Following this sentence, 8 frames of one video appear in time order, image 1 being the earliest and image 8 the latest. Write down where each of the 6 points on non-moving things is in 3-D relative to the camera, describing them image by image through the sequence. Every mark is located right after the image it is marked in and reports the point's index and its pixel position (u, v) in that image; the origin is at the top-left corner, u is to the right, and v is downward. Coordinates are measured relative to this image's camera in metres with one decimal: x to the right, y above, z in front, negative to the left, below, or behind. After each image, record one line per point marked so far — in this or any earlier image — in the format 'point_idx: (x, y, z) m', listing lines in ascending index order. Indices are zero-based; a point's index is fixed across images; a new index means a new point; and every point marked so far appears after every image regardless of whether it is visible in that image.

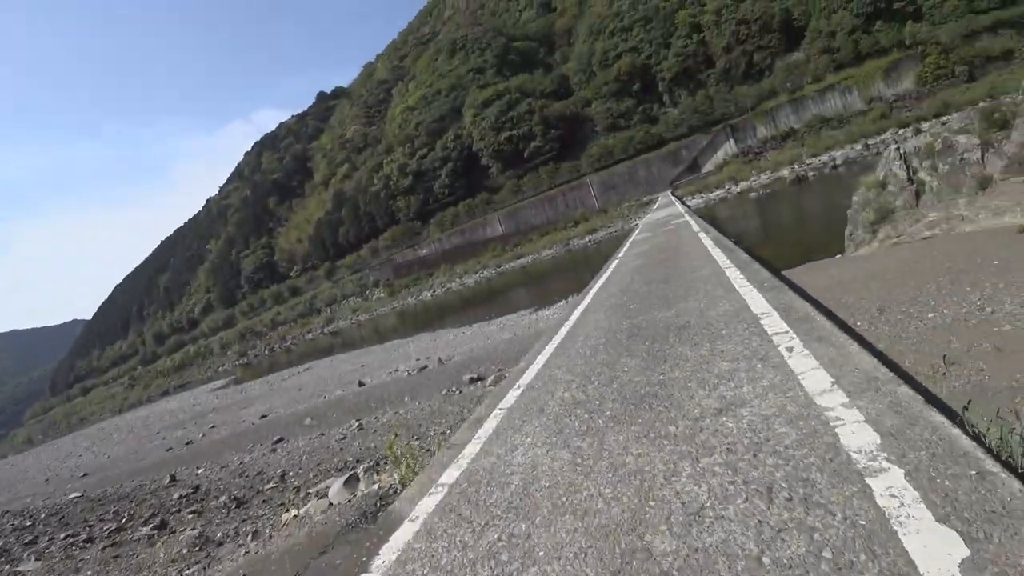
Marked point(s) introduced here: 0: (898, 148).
0: (+4.0, +1.5, +6.6) m
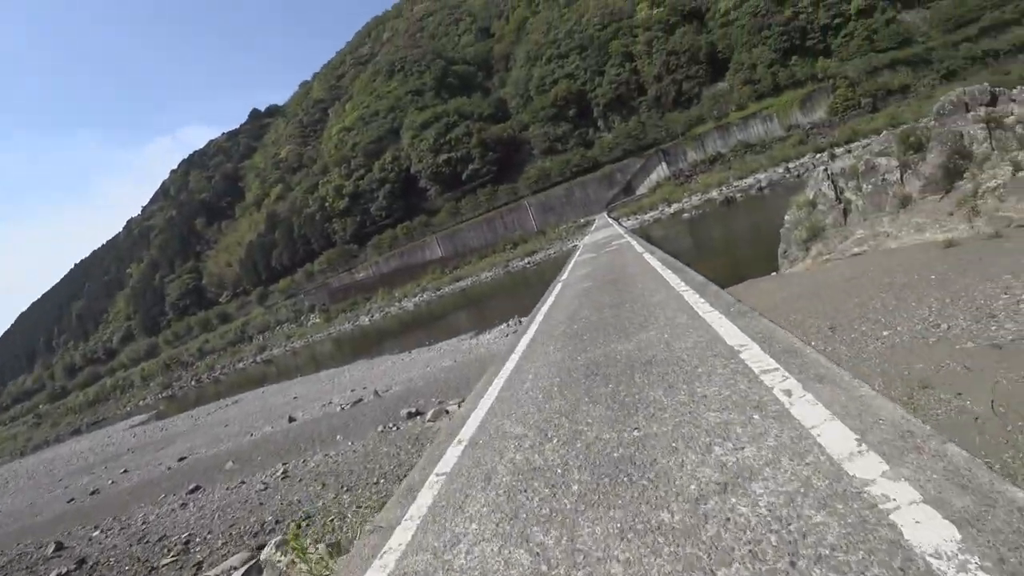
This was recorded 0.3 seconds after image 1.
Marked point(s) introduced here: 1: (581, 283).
0: (+3.4, +1.3, +6.9) m
1: (+1.0, 0.0, +8.7) m
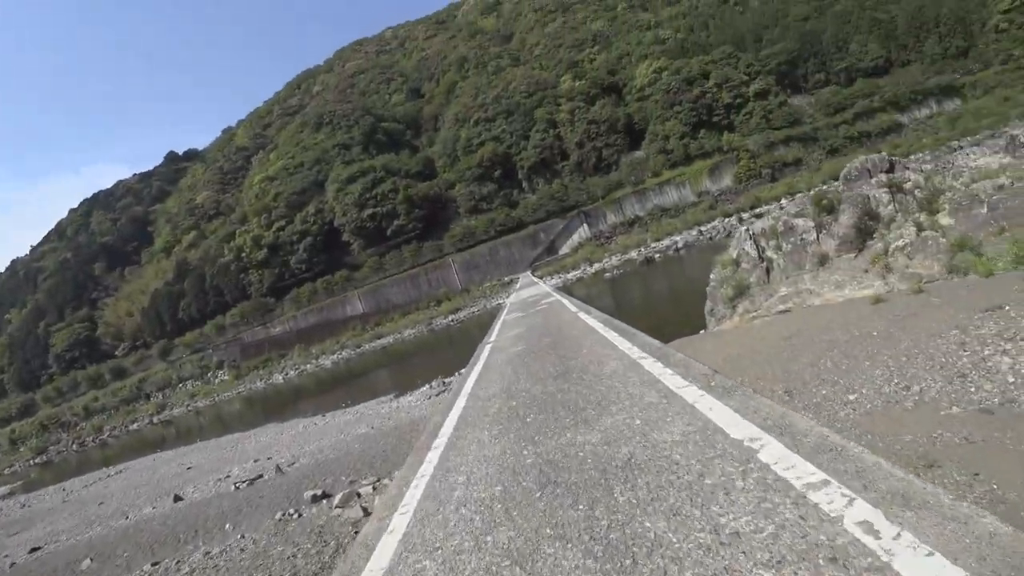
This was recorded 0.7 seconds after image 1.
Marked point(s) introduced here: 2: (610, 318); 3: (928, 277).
0: (+2.6, +0.6, +7.0) m
1: (0.0, -0.8, +8.4) m
2: (+1.2, -0.5, +7.9) m
3: (+2.9, +0.1, +4.5) m
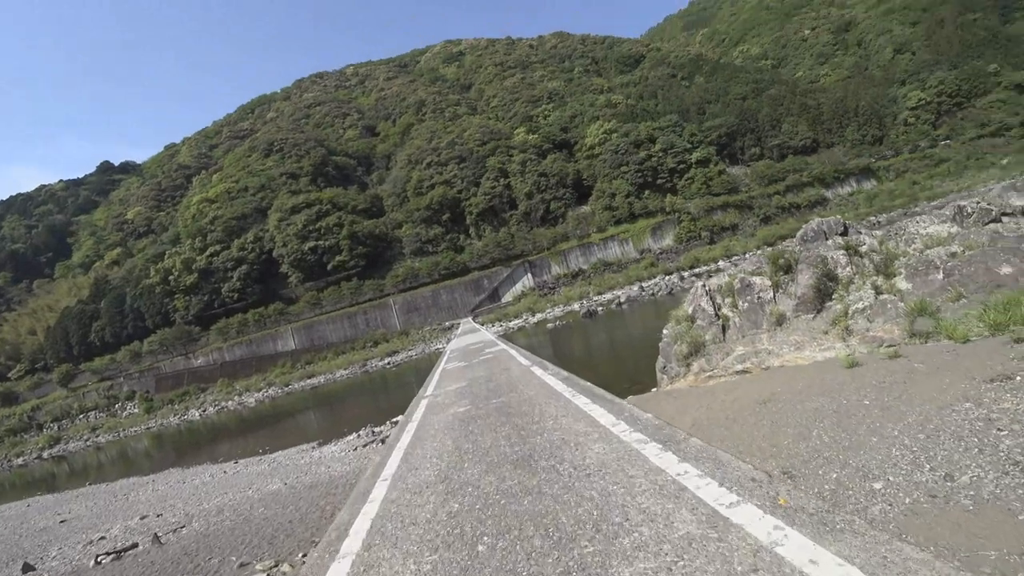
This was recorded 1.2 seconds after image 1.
0: (+2.0, 0.0, +6.8) m
1: (-0.7, -1.4, +7.9) m
2: (+0.5, -1.0, +7.5) m
3: (+2.6, -0.4, +4.3) m
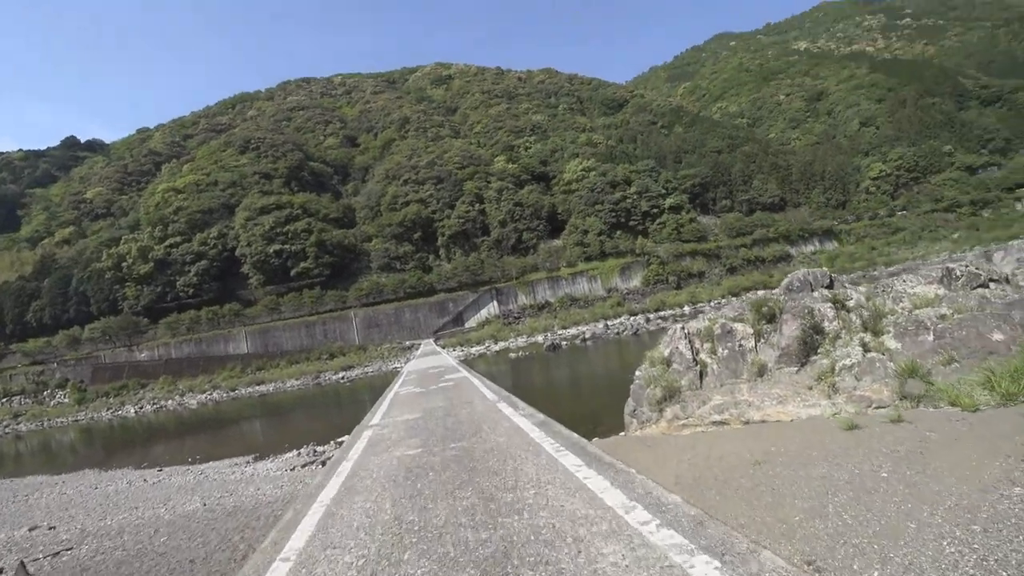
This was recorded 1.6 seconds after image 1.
0: (+1.7, -0.4, +6.5) m
1: (-1.2, -1.5, +7.4) m
2: (+0.1, -1.3, +7.0) m
3: (+2.4, -0.8, +4.1) m
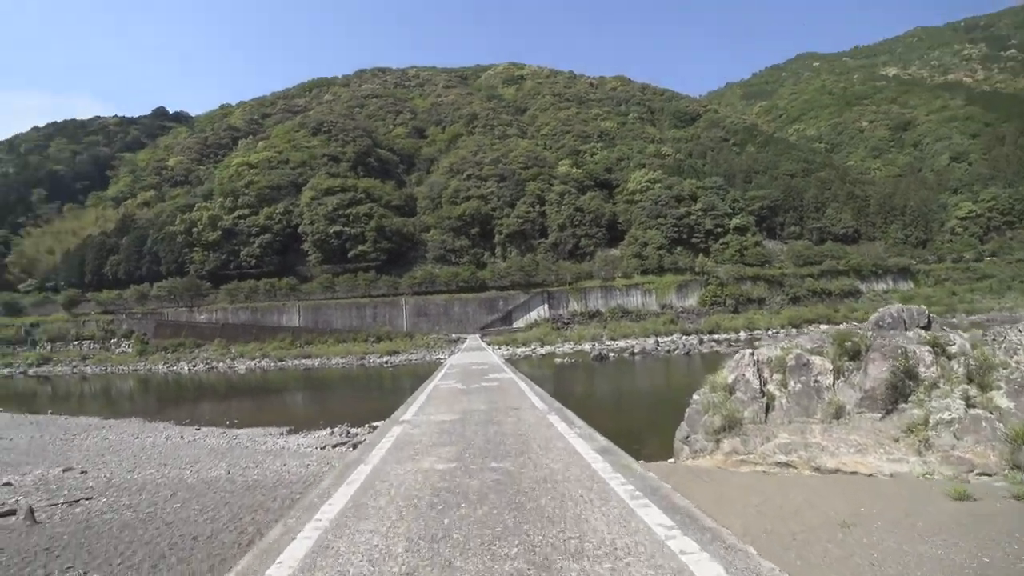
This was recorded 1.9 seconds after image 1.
0: (+2.2, -0.6, +6.0) m
1: (-0.8, -1.4, +7.1) m
2: (+0.5, -1.4, +6.7) m
3: (+2.6, -1.0, +3.5) m
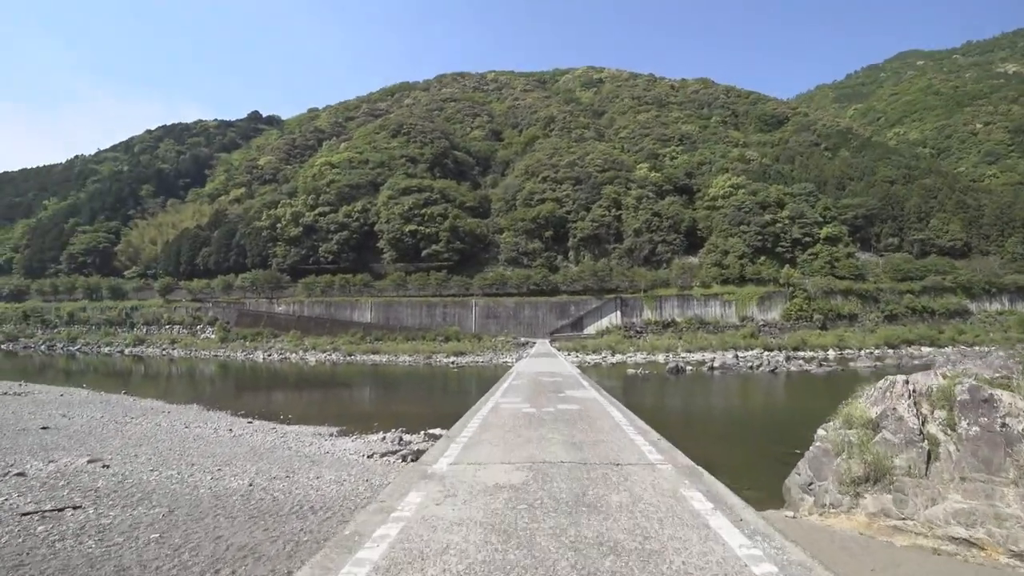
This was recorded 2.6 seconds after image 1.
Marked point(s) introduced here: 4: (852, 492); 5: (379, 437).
0: (+2.8, -0.7, +4.8) m
1: (0.0, -1.4, +6.2) m
2: (+1.2, -1.4, +5.6) m
3: (+2.9, -1.1, +2.2) m
4: (+2.1, -1.2, +3.9) m
5: (-1.8, -2.1, +9.0) m
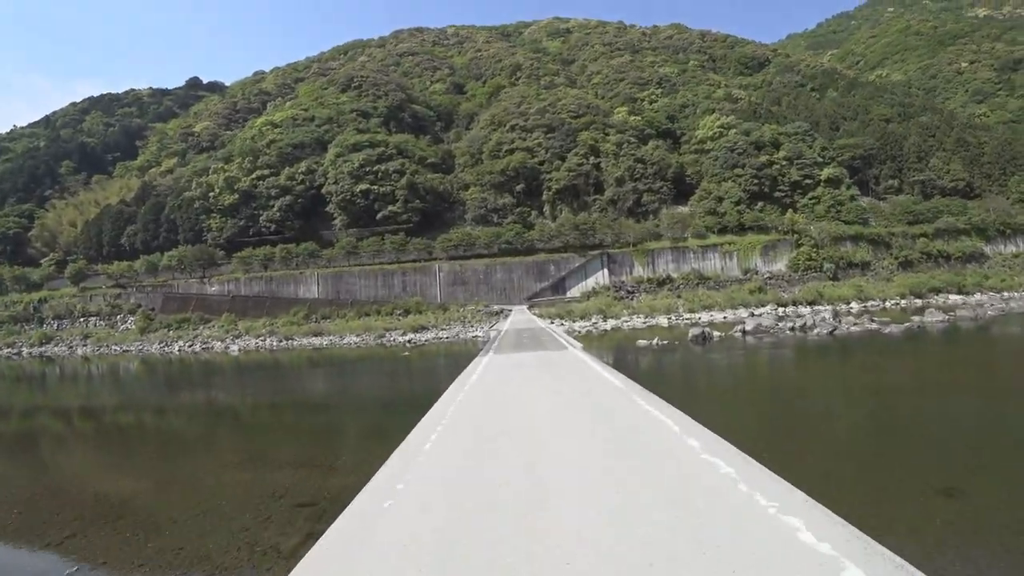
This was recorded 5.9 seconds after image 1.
0: (+2.7, -0.1, -1.0) m
1: (-0.2, -0.9, +0.3) m
2: (+1.0, -0.8, -0.3) m
3: (+2.9, -0.6, -3.6) m
4: (+2.0, -0.7, -2.0) m
5: (-2.1, -1.6, +3.1) m
